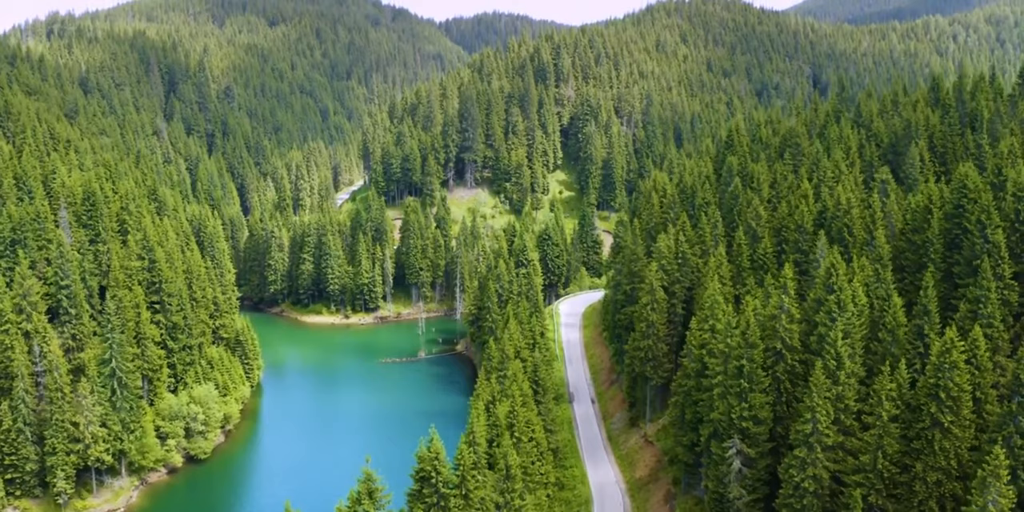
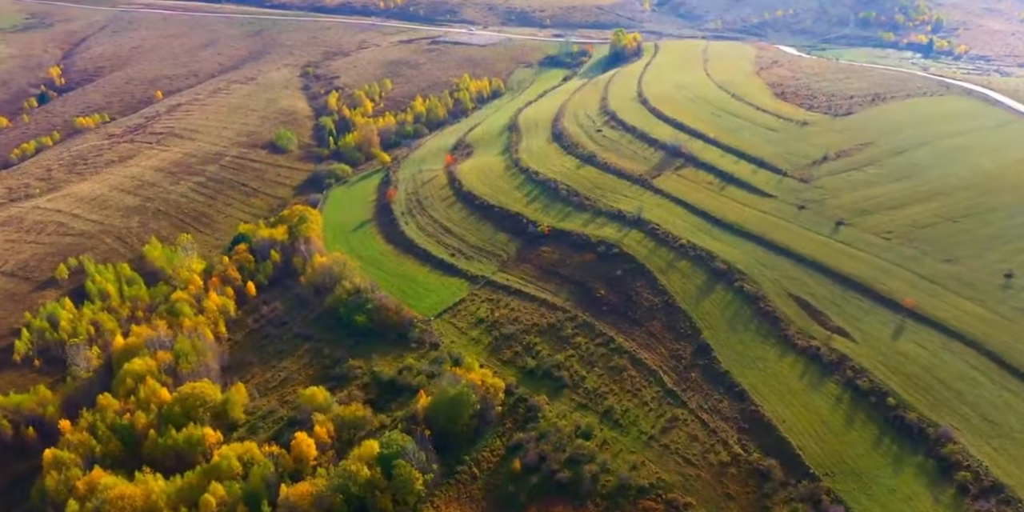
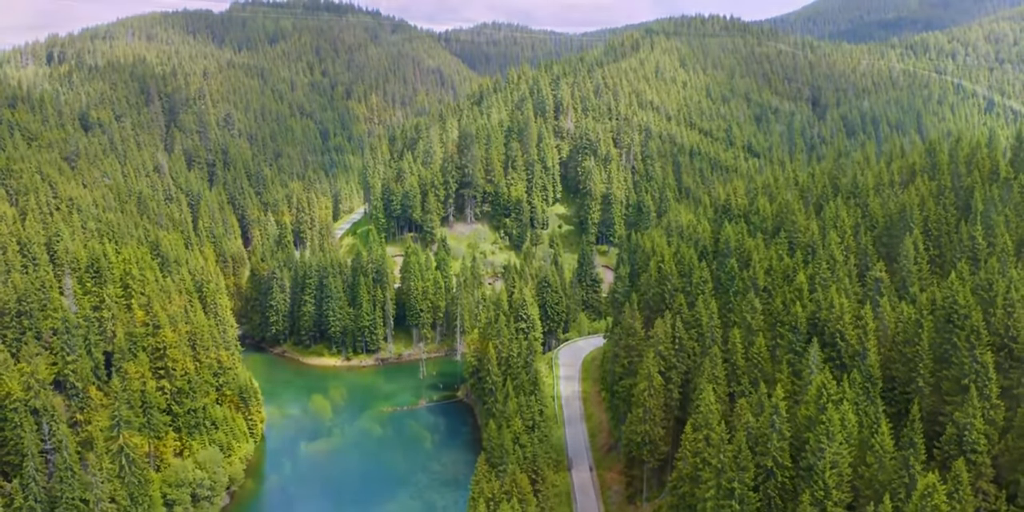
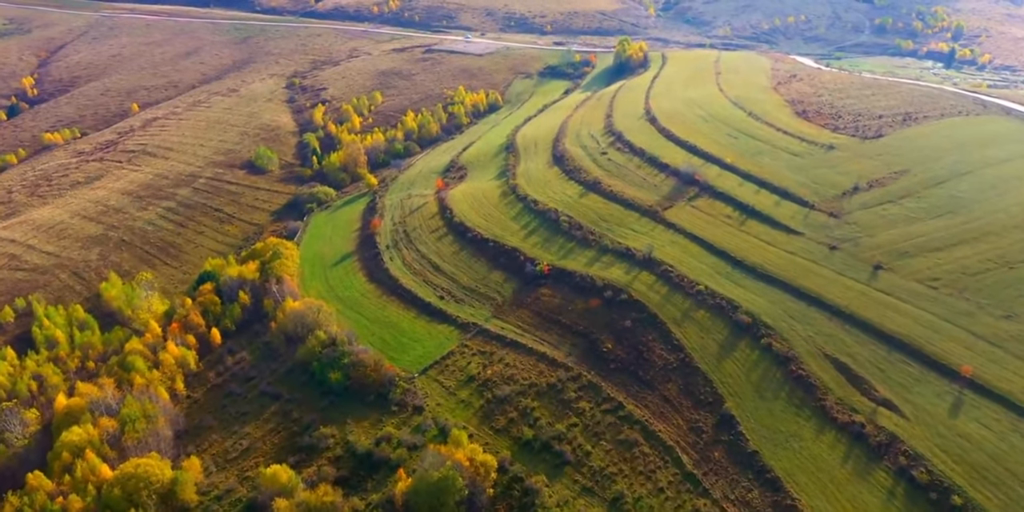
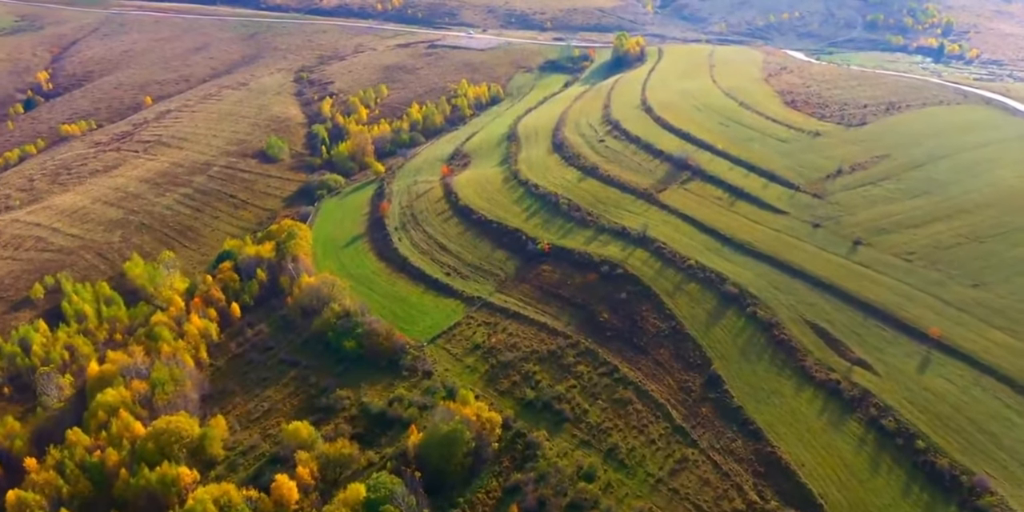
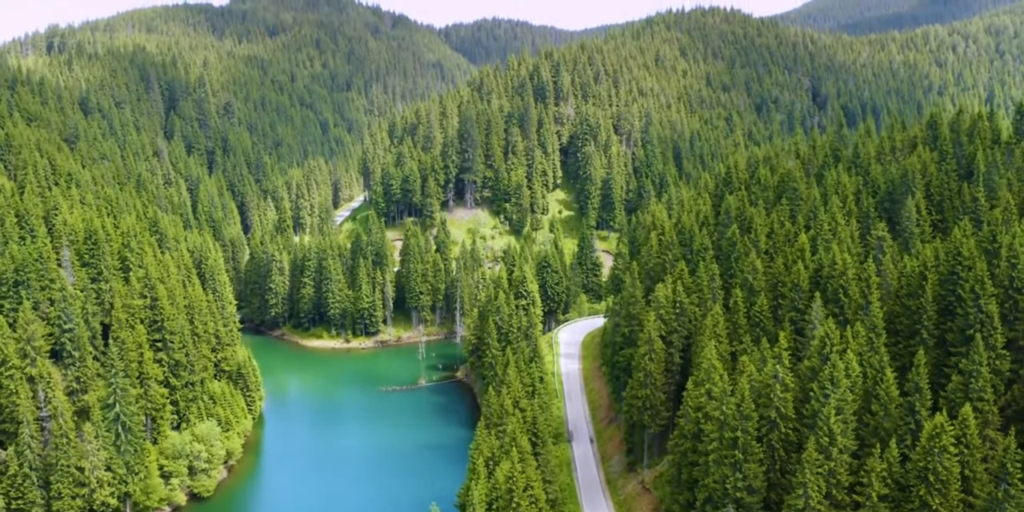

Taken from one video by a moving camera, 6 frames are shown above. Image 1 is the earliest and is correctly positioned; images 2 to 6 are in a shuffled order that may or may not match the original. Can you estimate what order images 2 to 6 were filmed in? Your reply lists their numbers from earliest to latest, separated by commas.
6, 3, 2, 5, 4
